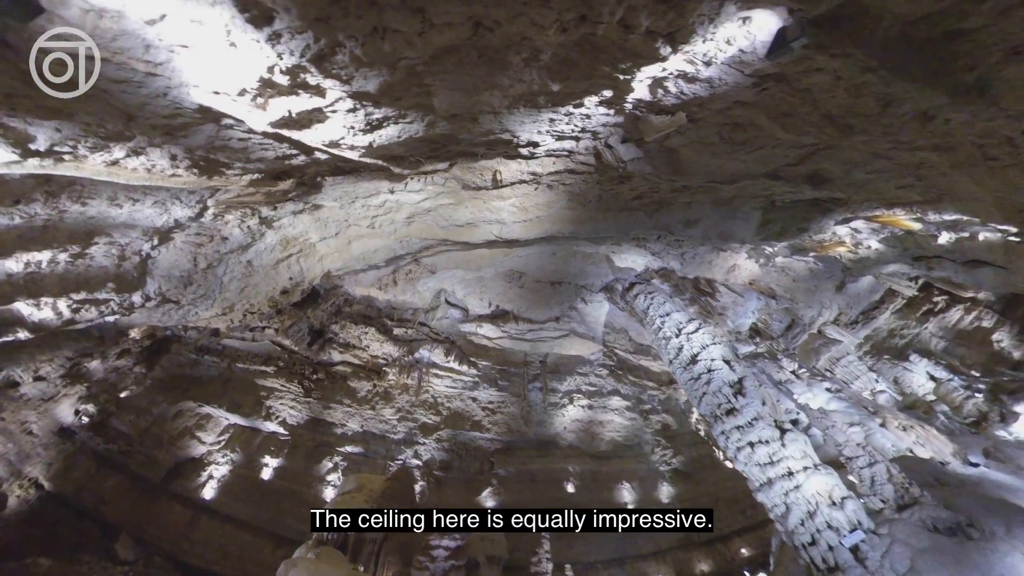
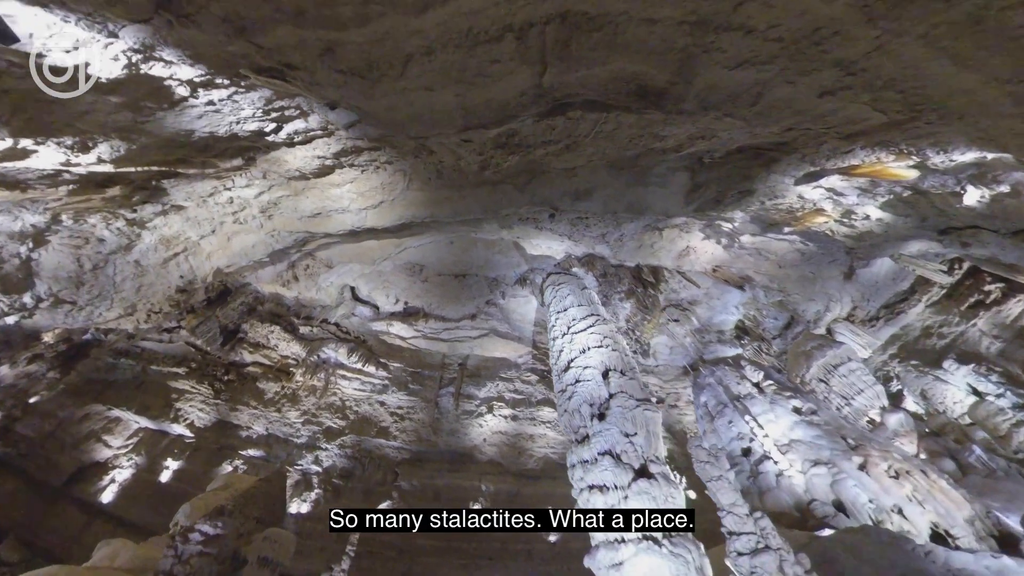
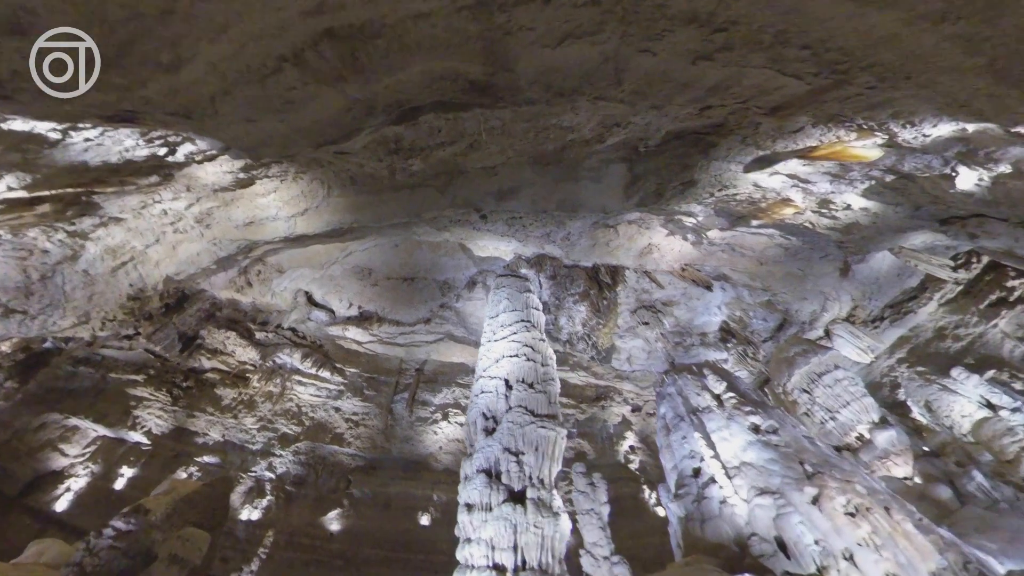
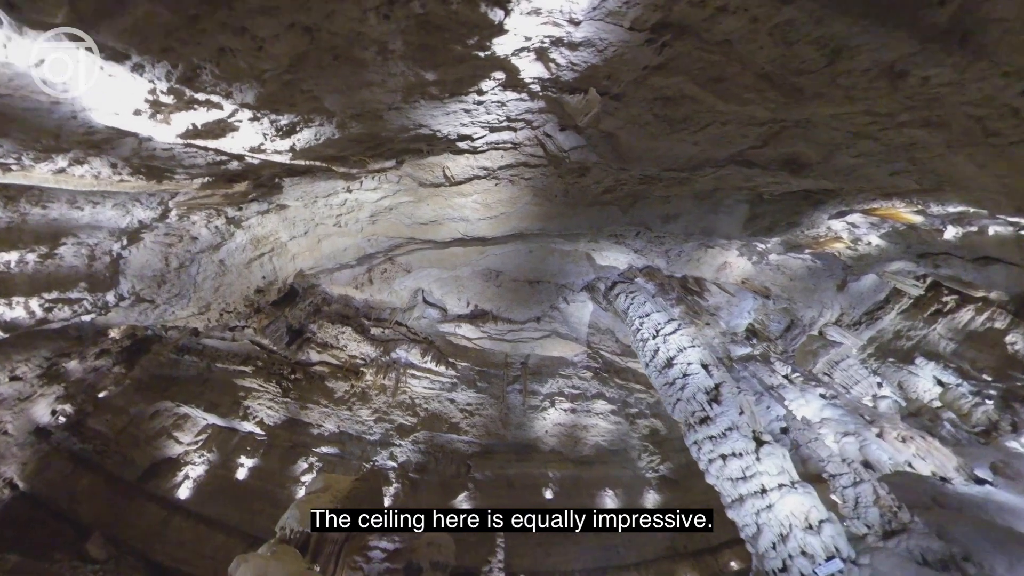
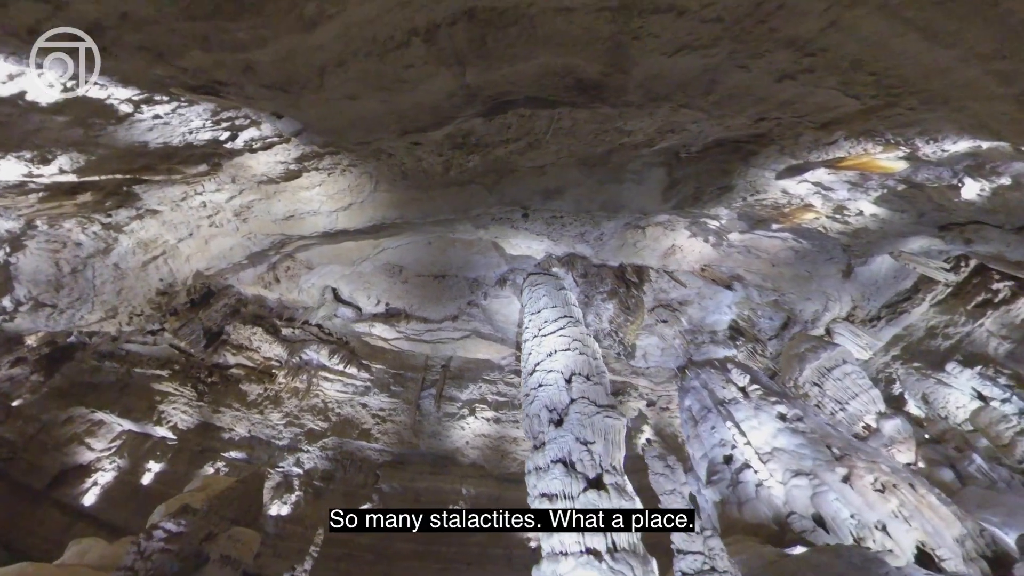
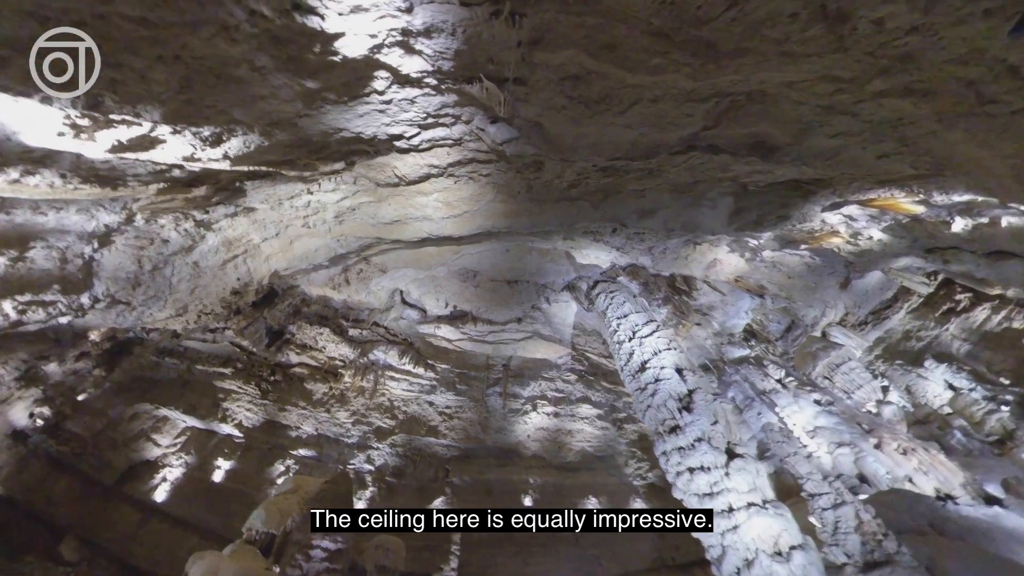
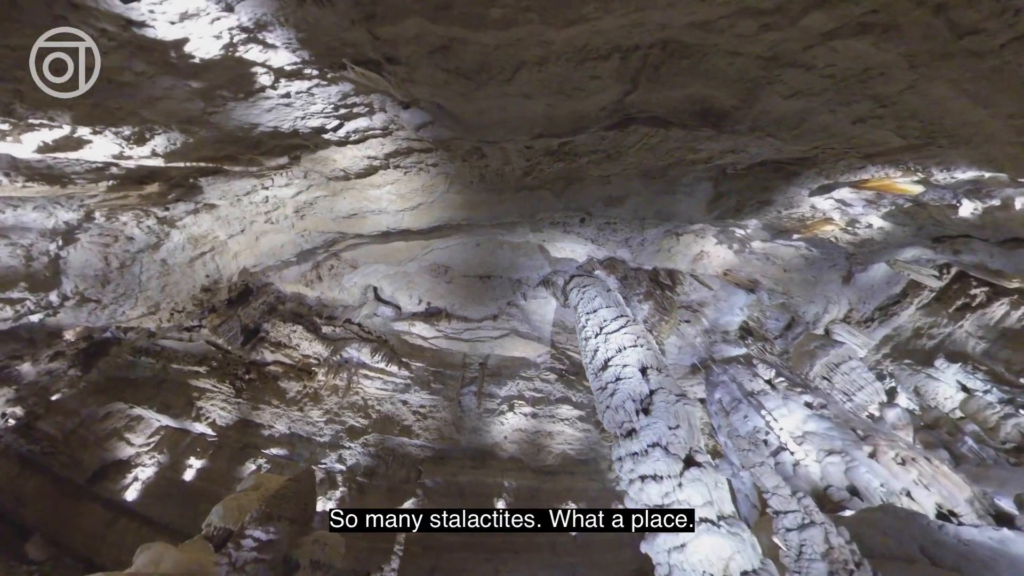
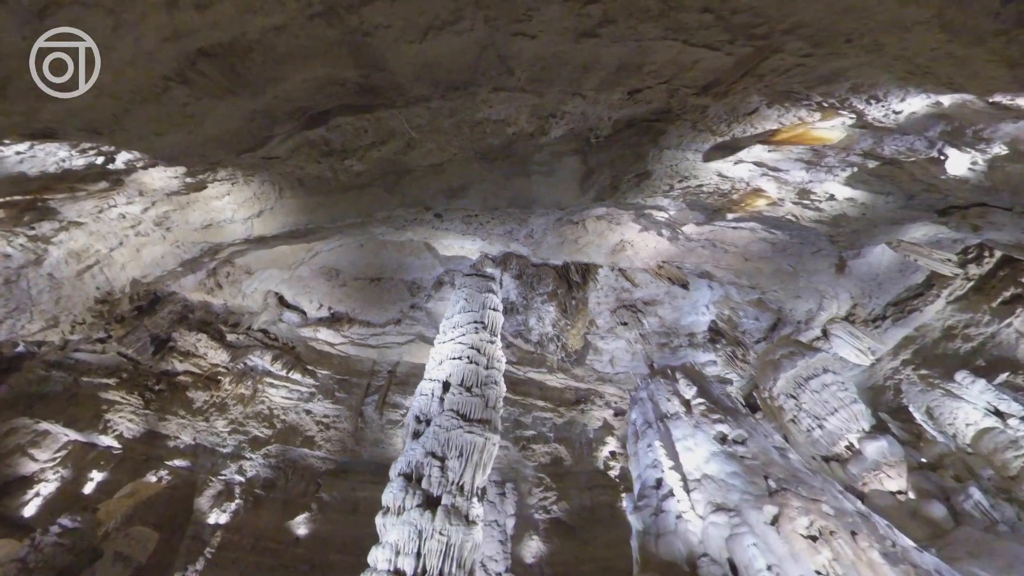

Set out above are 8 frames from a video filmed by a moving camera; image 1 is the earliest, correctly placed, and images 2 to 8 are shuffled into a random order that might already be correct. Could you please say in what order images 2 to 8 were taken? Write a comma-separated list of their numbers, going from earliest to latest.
4, 6, 7, 2, 5, 3, 8
